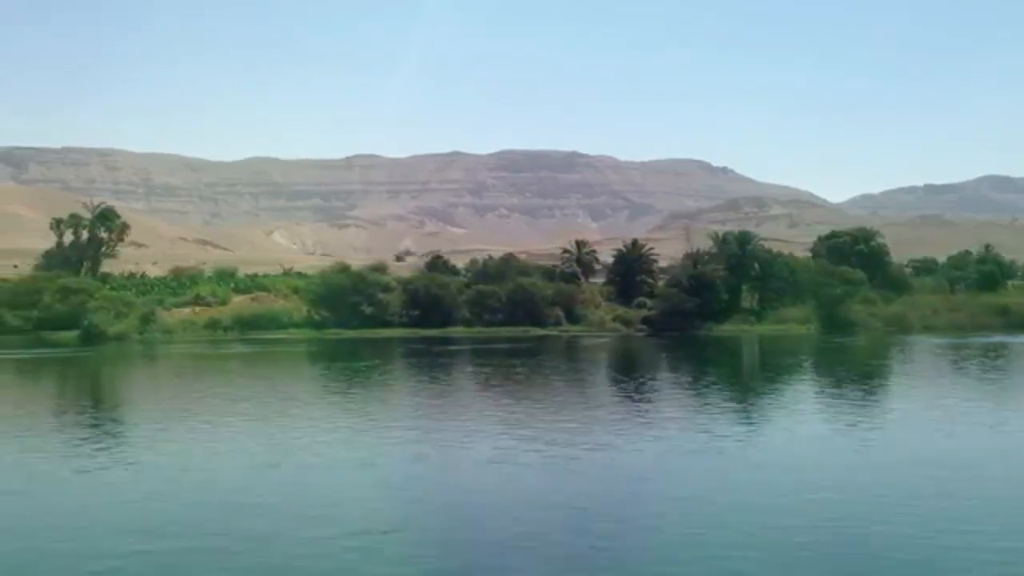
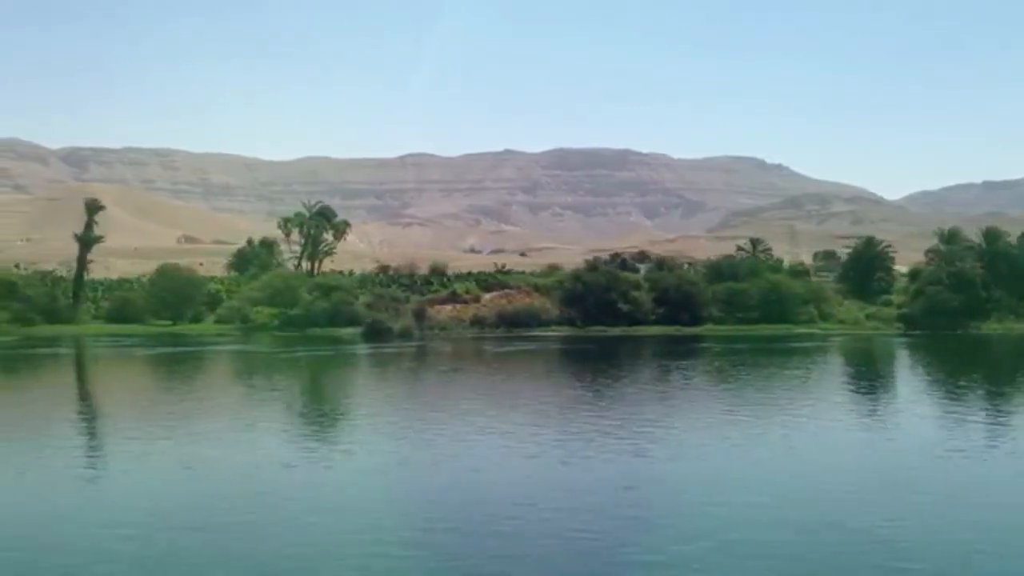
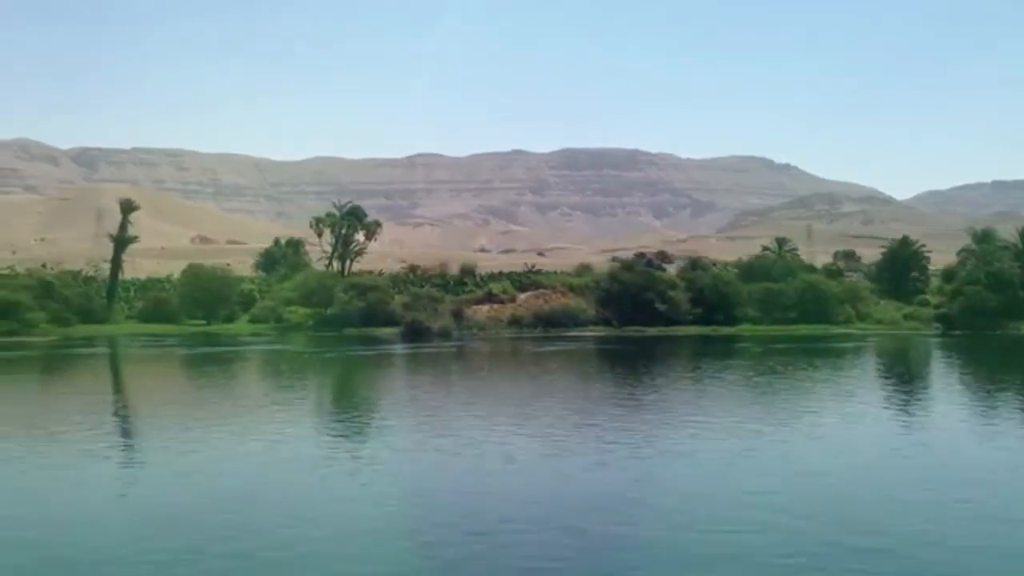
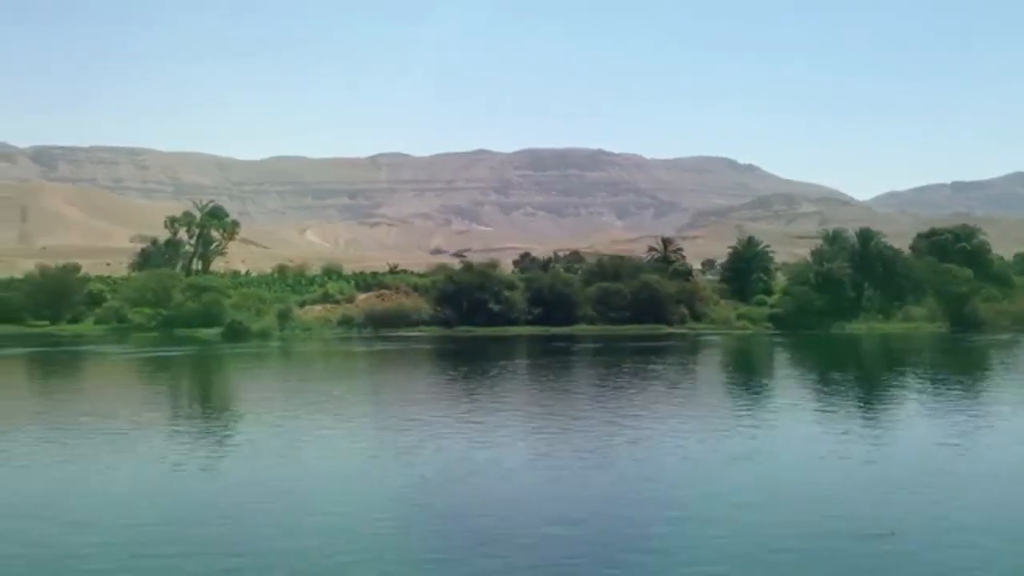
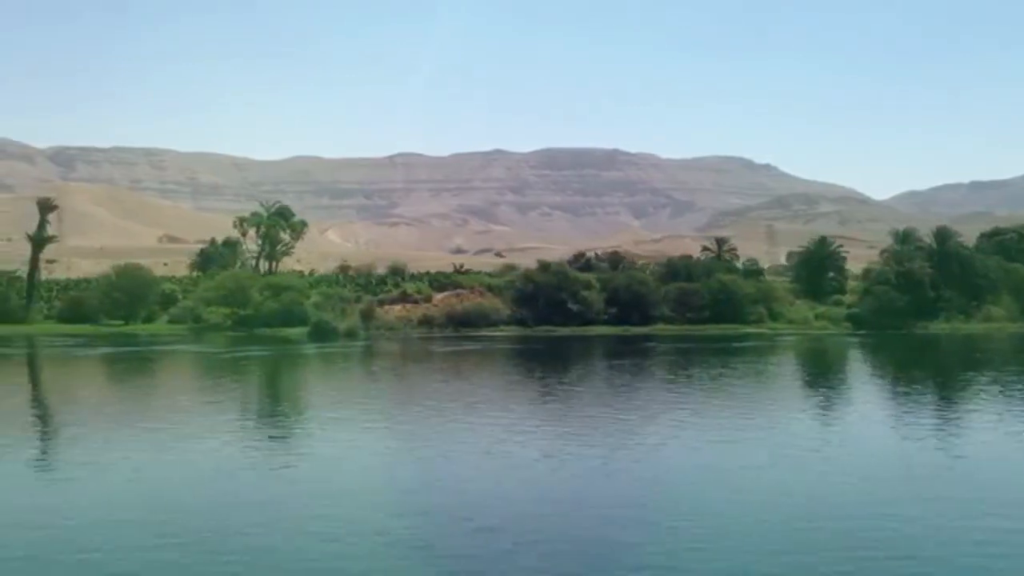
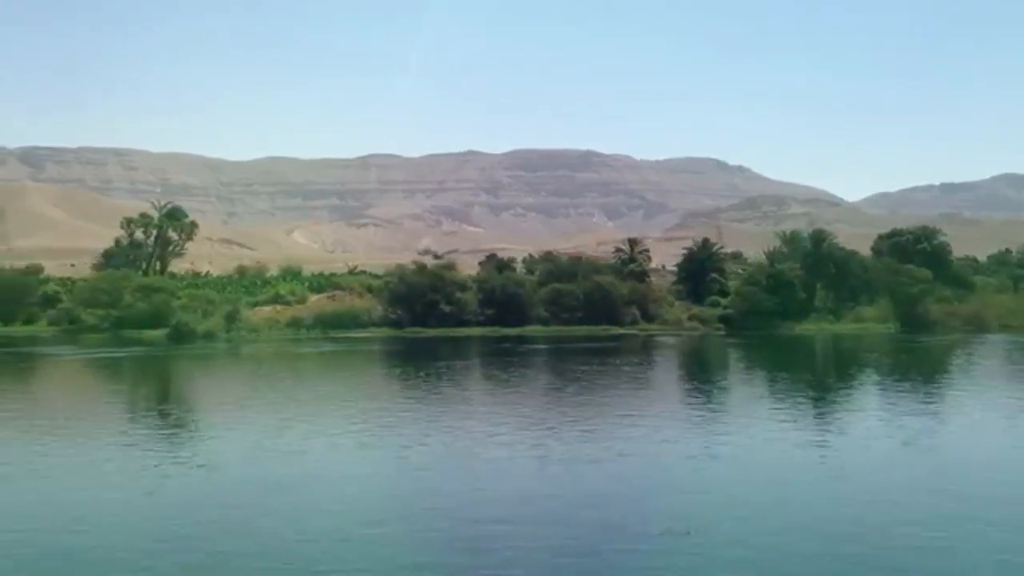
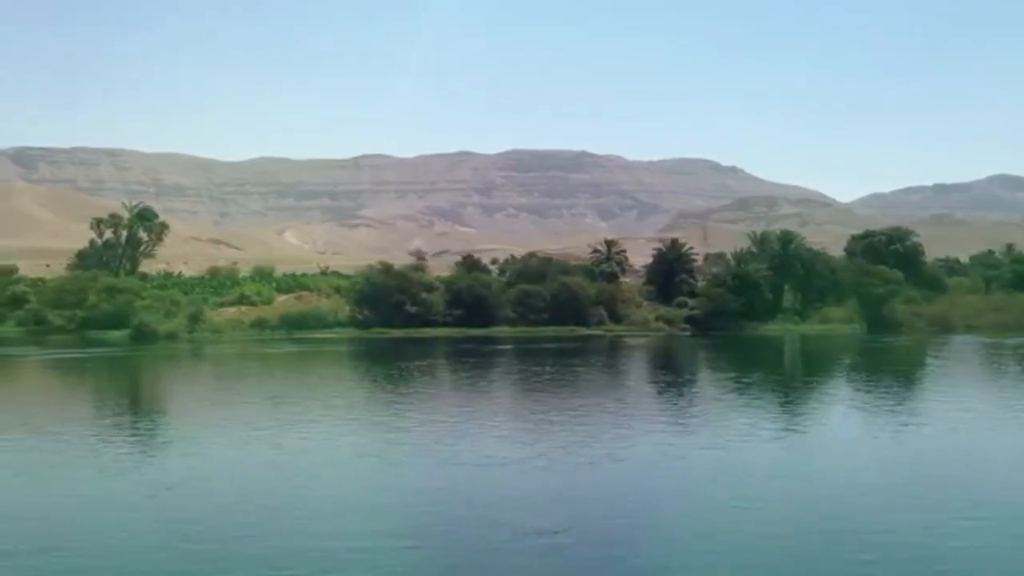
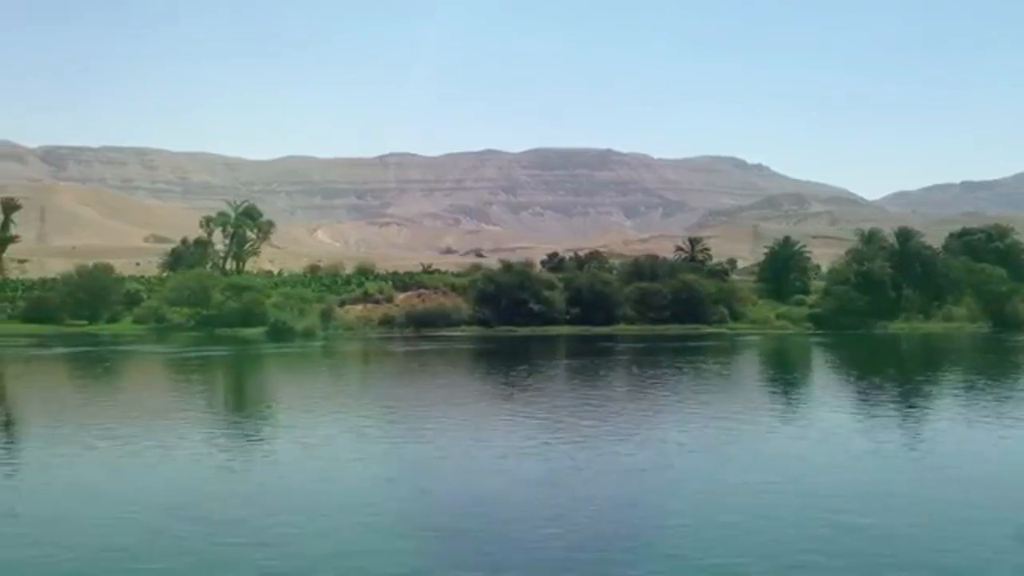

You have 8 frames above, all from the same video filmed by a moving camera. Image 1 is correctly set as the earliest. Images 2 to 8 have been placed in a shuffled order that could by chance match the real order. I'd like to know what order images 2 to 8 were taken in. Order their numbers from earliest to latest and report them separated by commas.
7, 6, 4, 8, 5, 2, 3
